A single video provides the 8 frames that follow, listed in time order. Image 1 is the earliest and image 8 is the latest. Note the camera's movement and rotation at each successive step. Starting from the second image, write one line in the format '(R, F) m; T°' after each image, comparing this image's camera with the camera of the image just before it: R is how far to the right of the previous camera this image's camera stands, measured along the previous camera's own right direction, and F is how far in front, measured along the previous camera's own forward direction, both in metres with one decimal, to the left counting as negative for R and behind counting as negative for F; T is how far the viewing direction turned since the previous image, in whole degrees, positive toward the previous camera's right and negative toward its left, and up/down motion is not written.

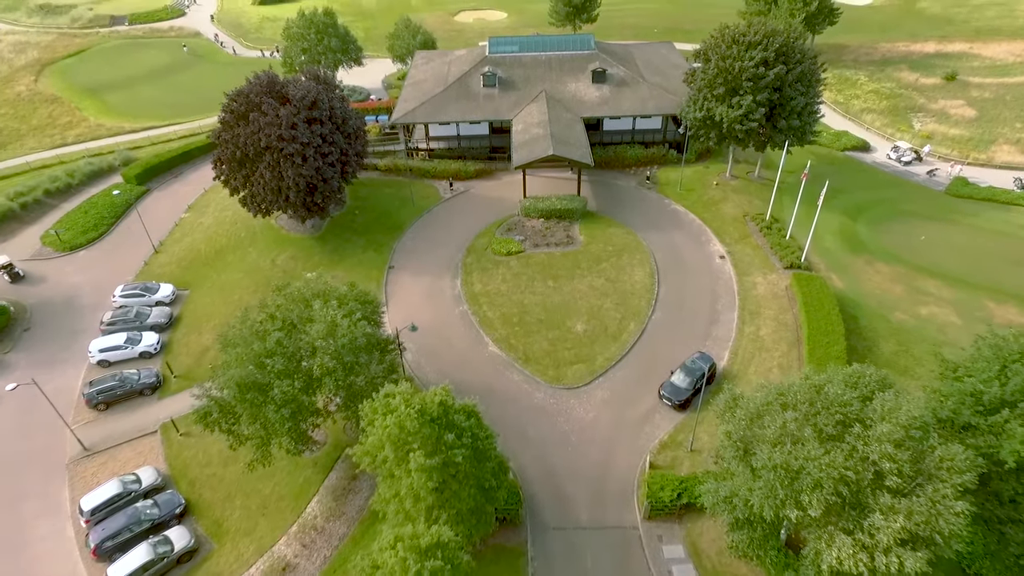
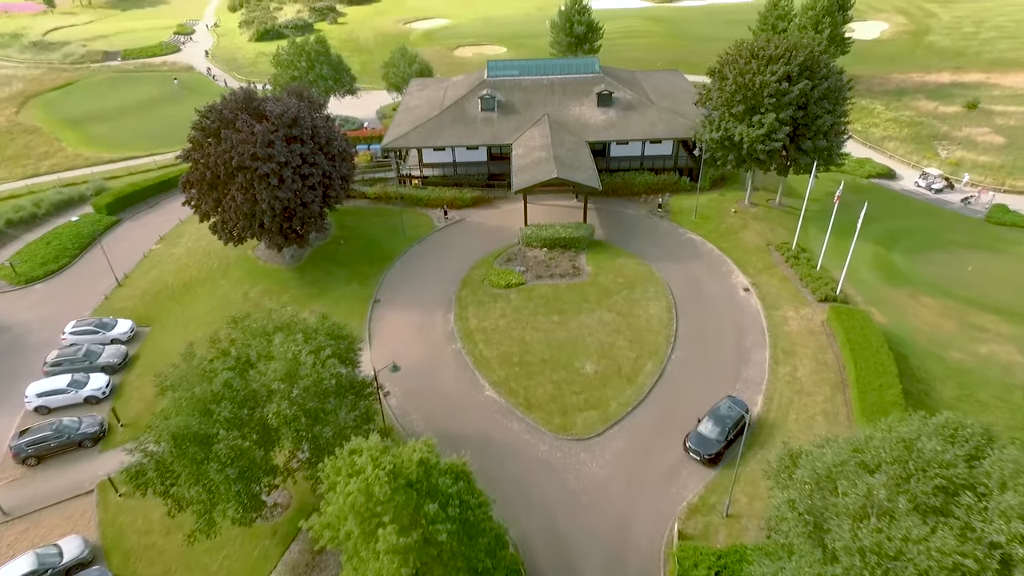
(0.0, +4.5) m; 0°
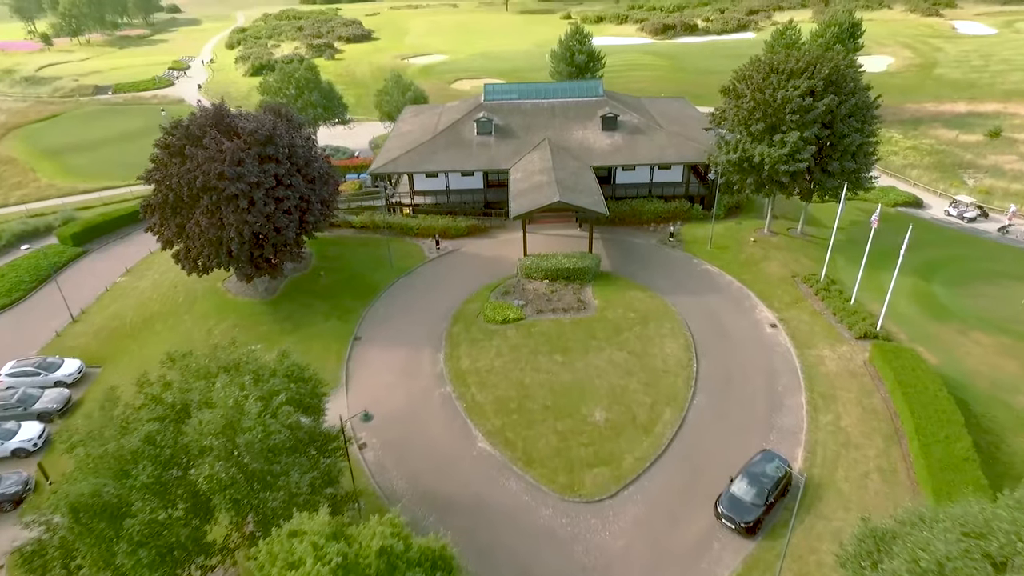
(+0.1, +4.2) m; 0°
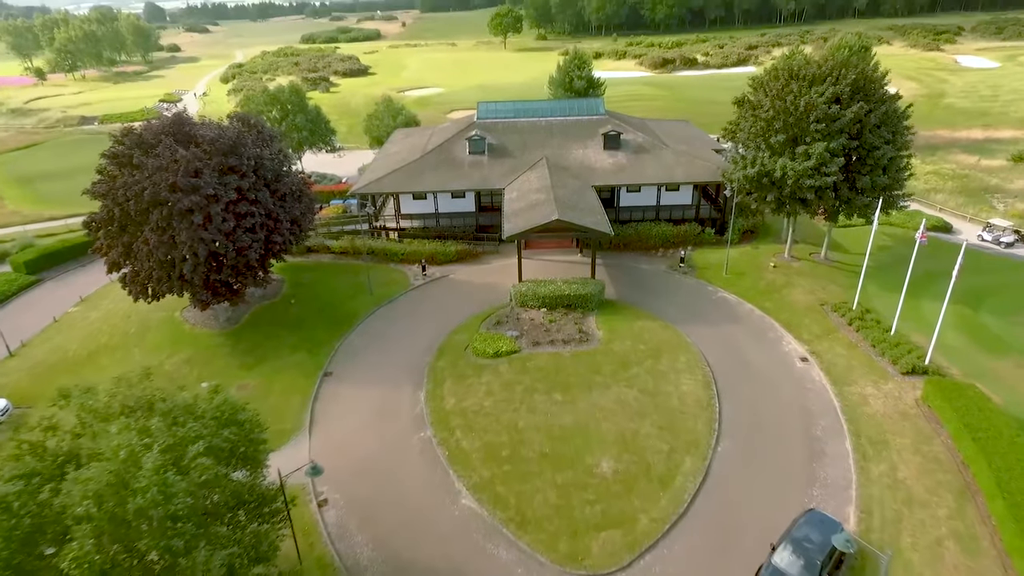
(+0.3, +4.2) m; 0°
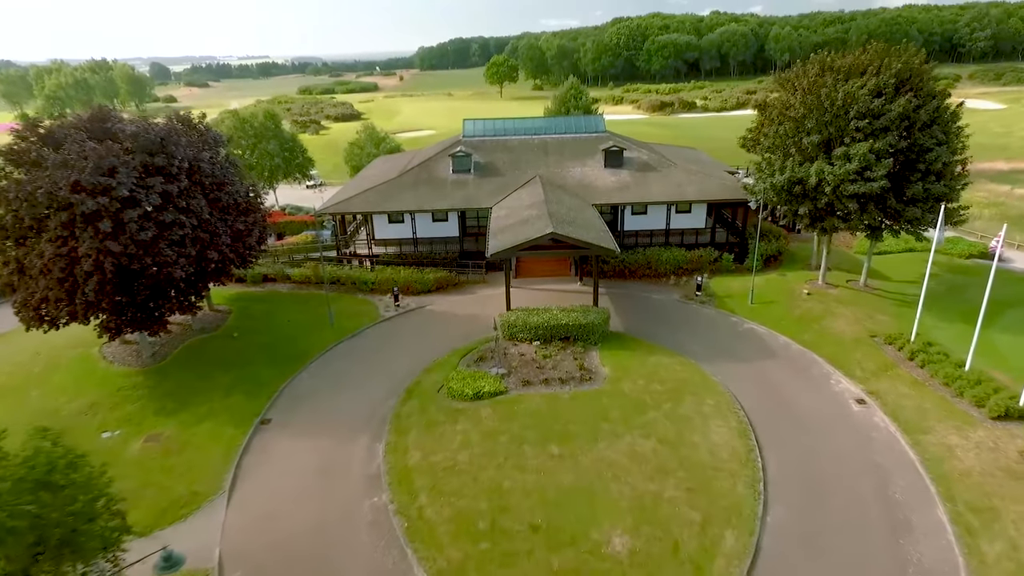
(+0.5, +5.7) m; 0°
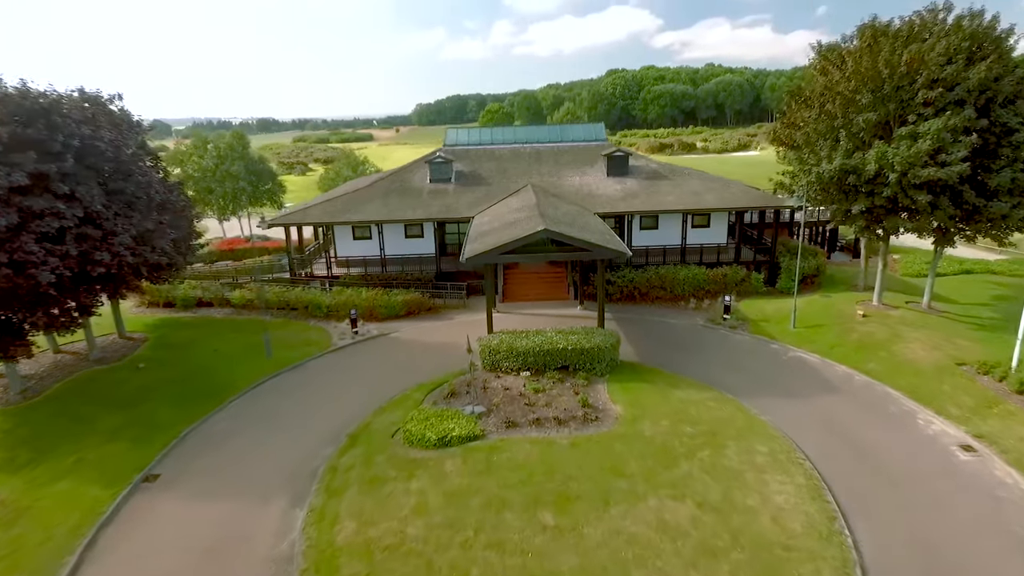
(+0.6, +6.1) m; 0°
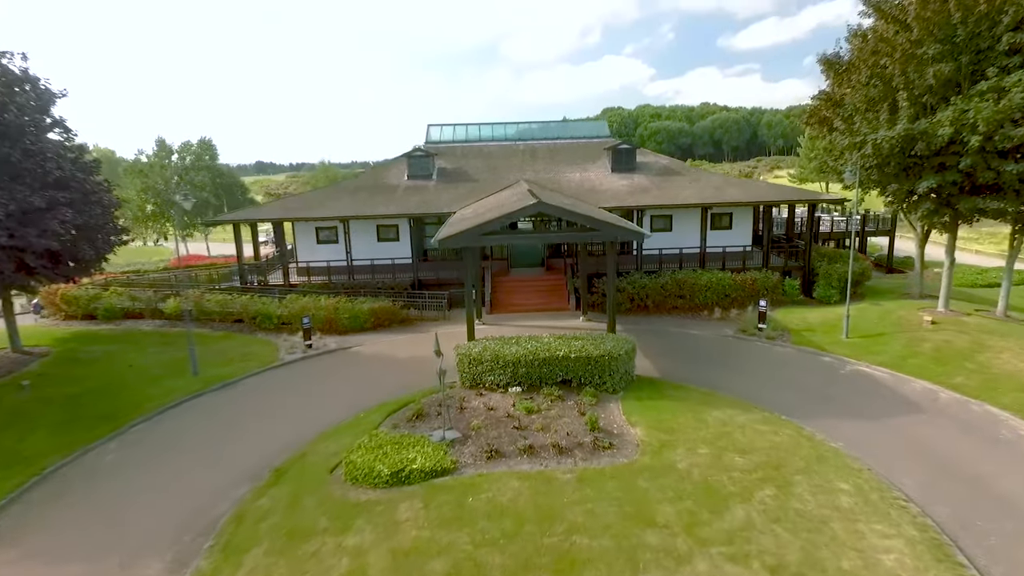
(+0.3, +4.7) m; 0°
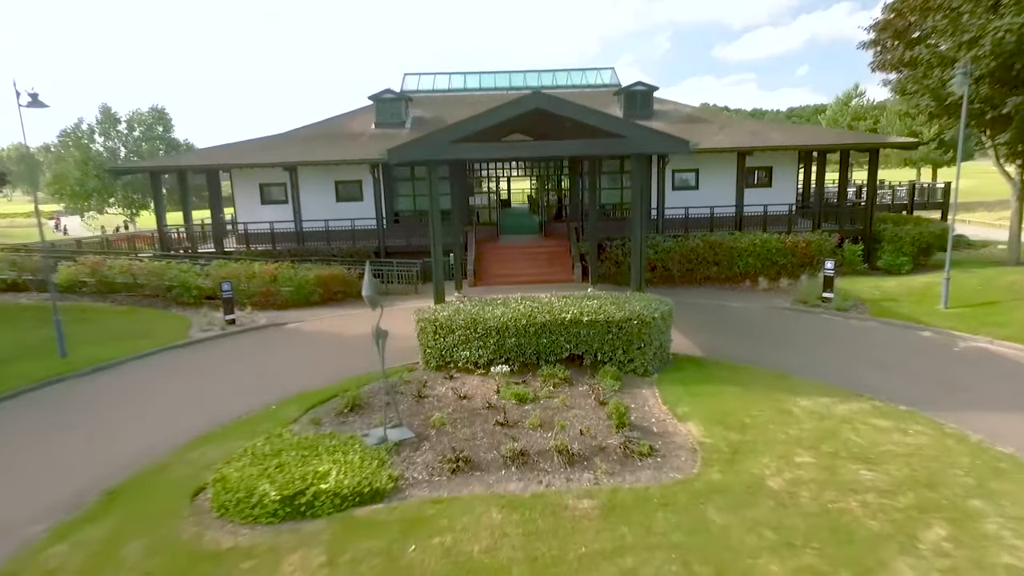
(+0.2, +5.2) m; 0°
